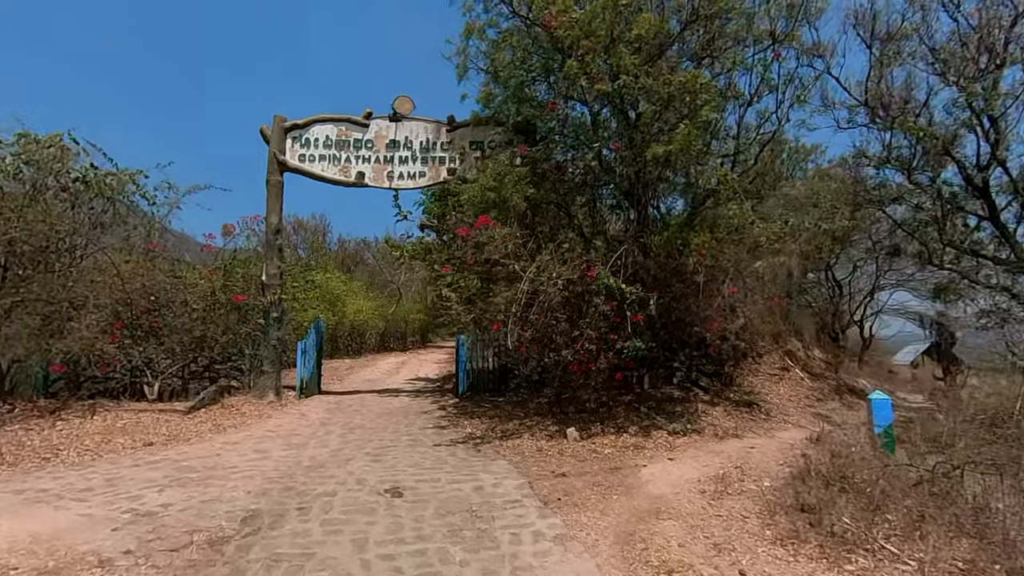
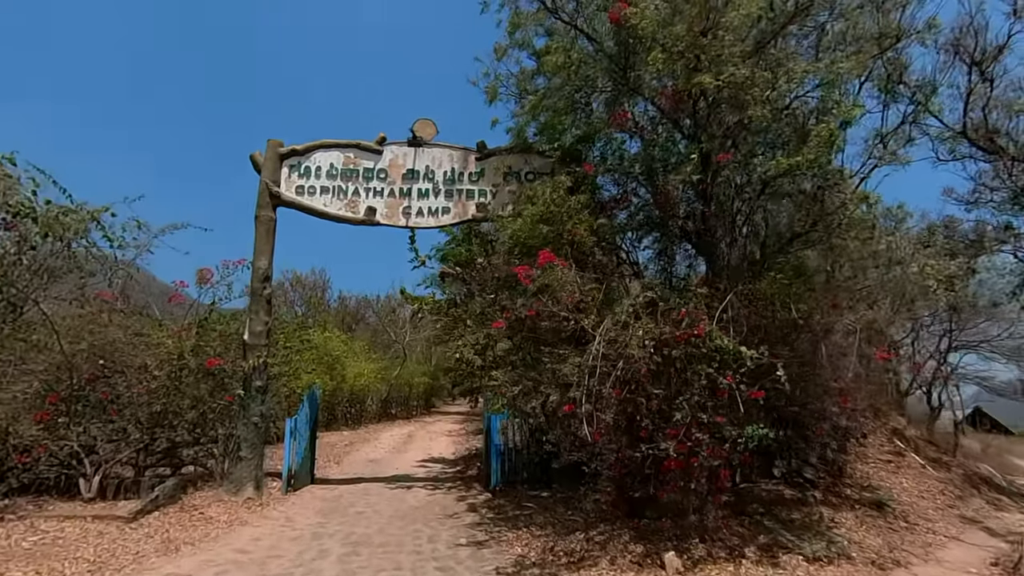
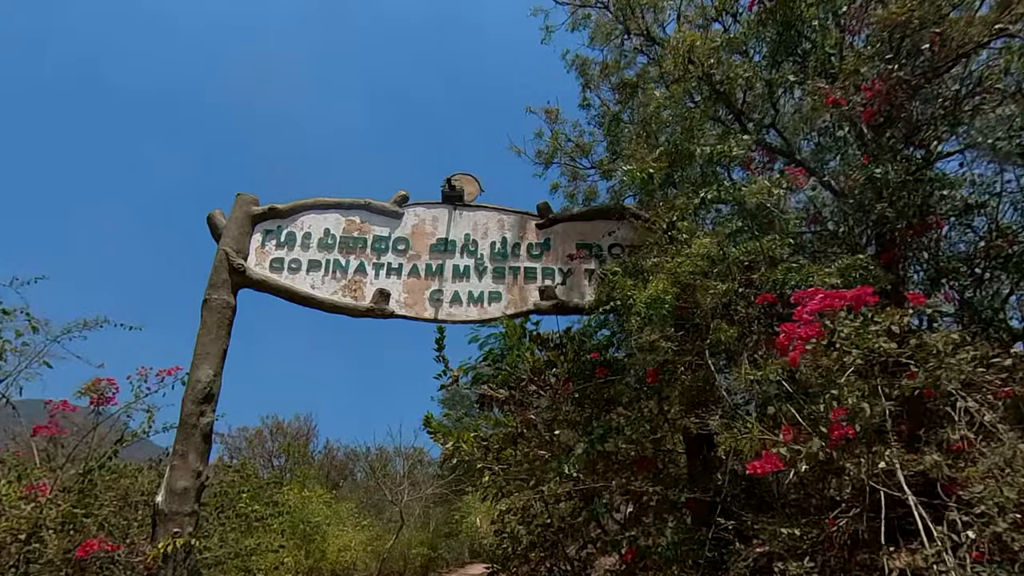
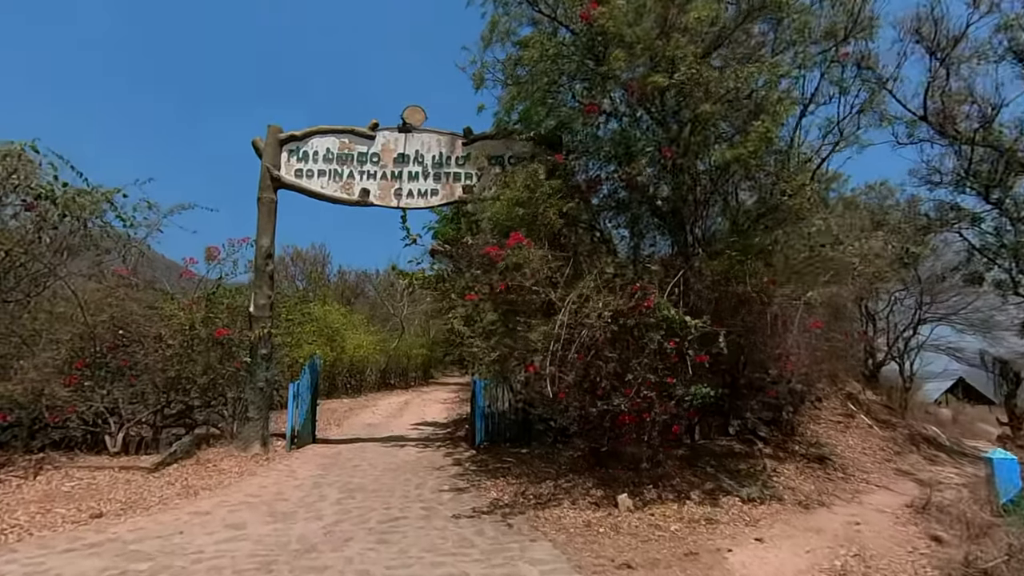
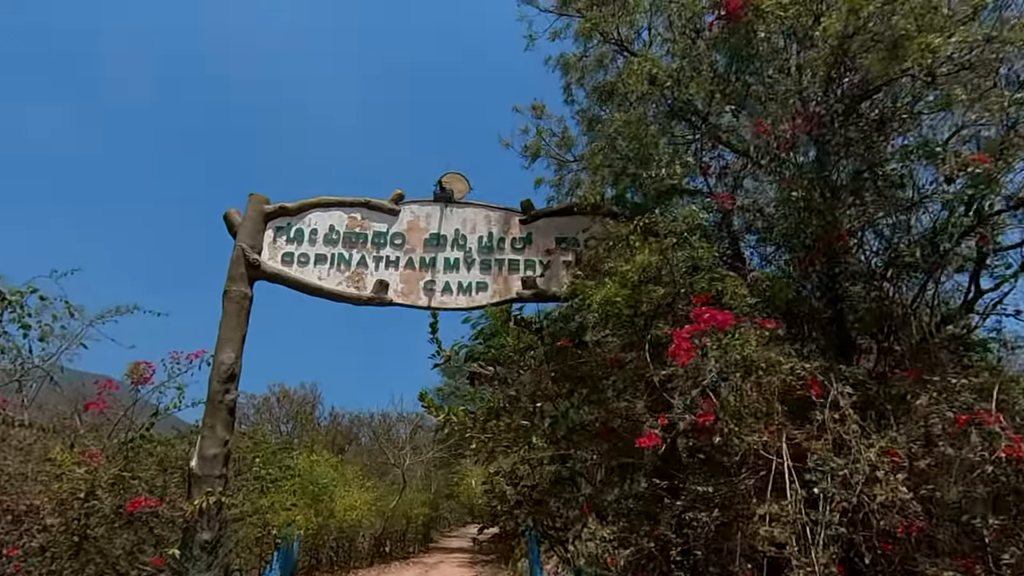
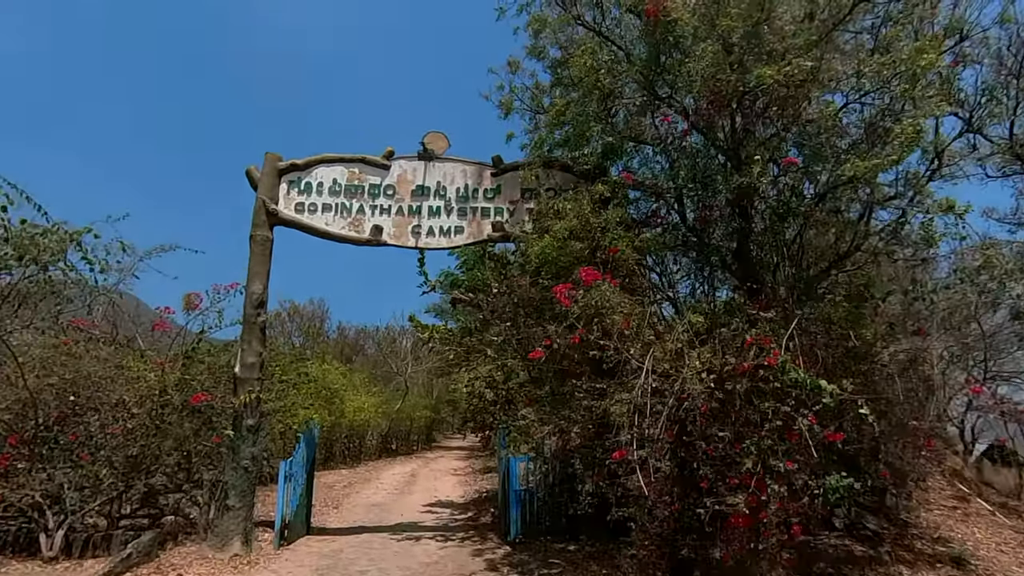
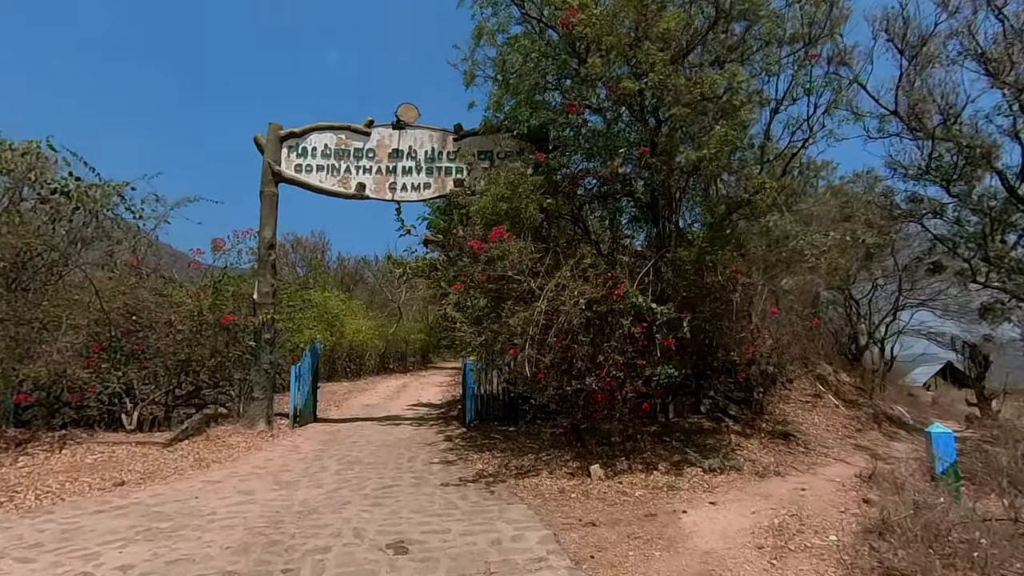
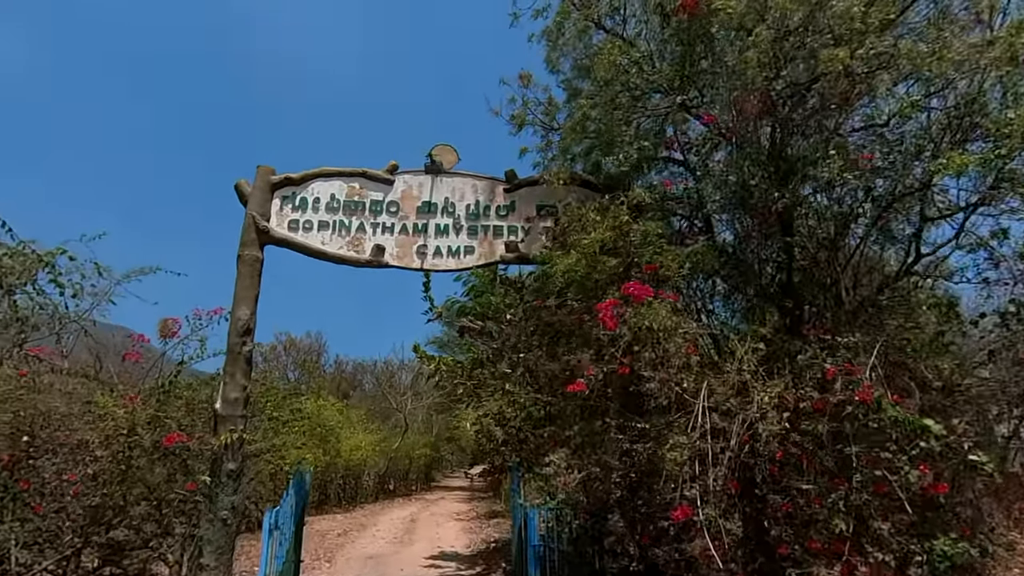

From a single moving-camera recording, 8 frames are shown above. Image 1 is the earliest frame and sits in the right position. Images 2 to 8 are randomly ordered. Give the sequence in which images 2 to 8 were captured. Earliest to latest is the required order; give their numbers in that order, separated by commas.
7, 4, 2, 6, 8, 5, 3
